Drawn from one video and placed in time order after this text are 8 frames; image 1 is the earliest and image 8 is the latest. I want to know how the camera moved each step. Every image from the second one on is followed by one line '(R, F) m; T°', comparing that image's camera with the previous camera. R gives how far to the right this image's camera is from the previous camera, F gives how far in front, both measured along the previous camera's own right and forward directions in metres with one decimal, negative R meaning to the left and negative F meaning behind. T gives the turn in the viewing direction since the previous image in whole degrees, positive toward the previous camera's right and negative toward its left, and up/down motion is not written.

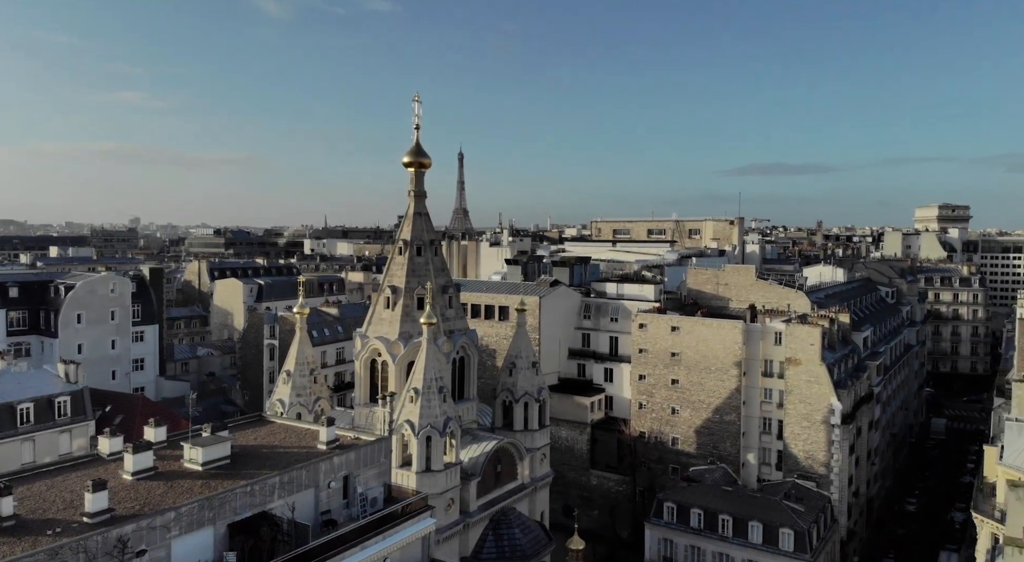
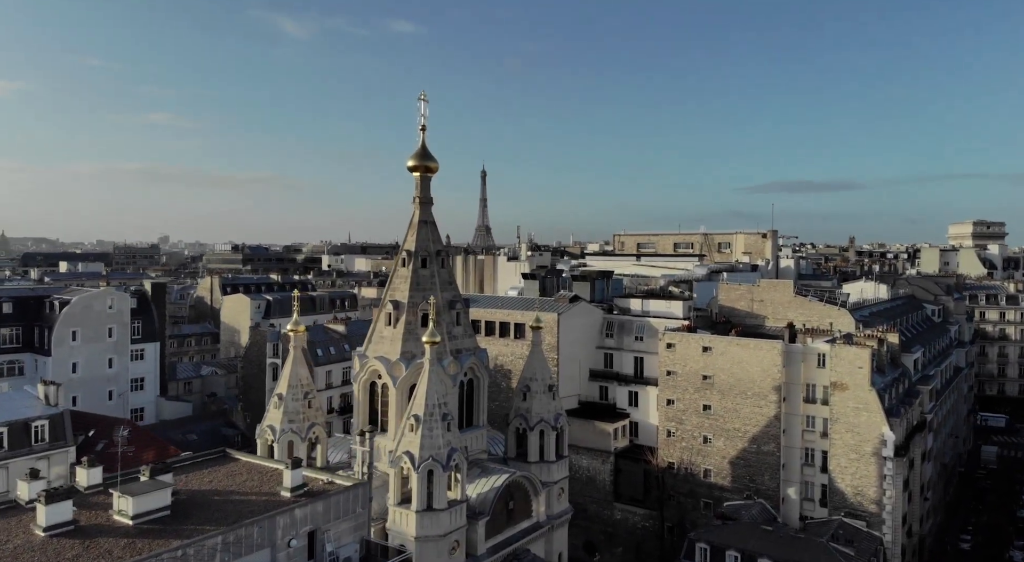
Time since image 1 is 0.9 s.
(+0.4, +2.8) m; -2°
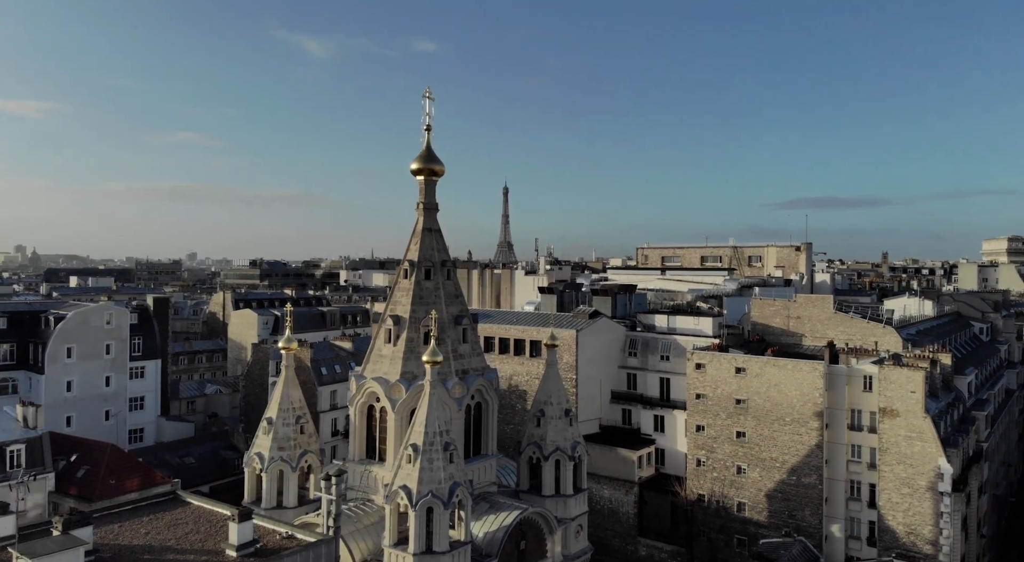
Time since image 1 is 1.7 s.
(+0.4, +2.5) m; -2°
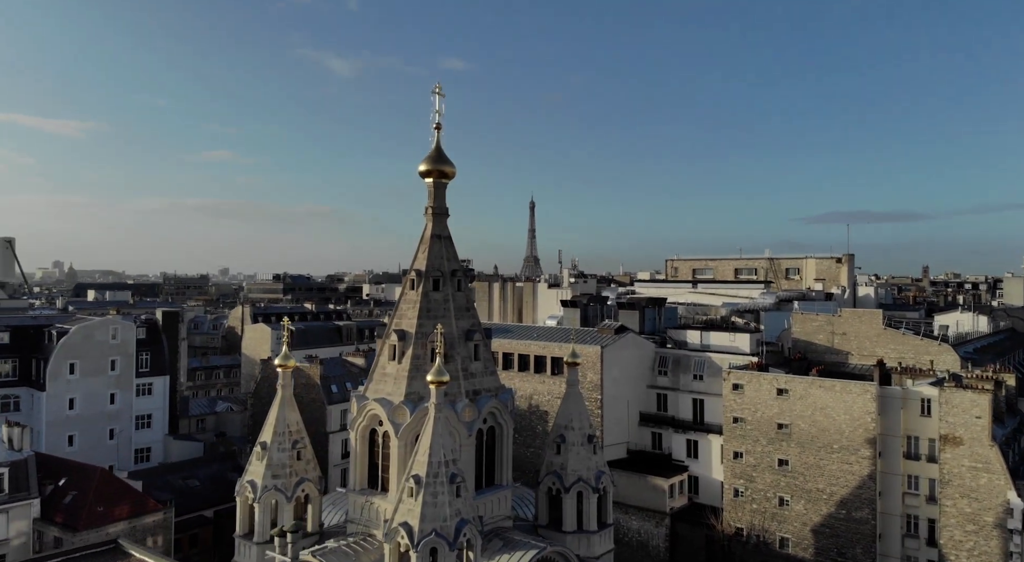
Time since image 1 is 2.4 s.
(+0.3, +2.3) m; -2°
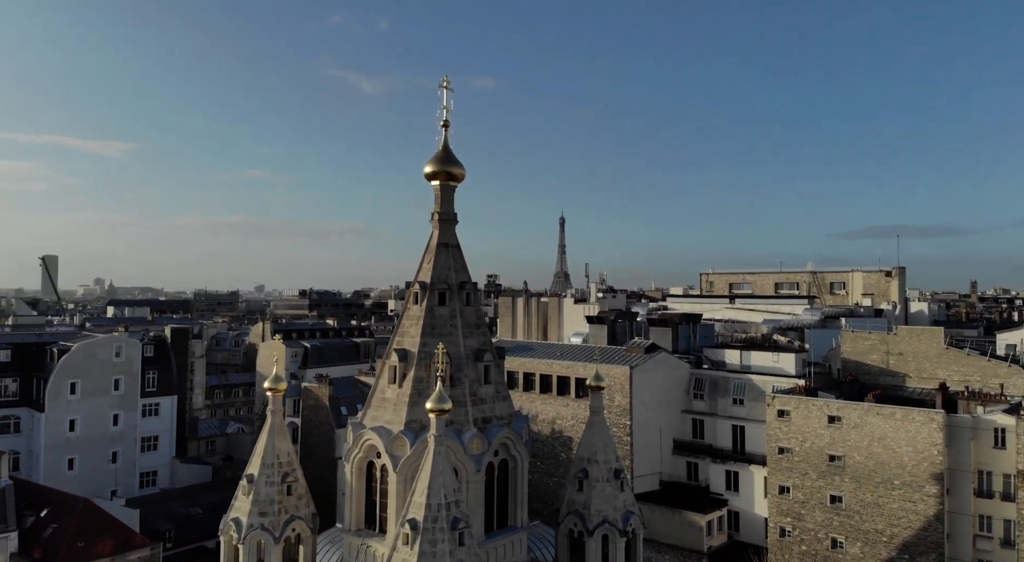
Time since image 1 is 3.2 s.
(+0.5, +2.5) m; -3°
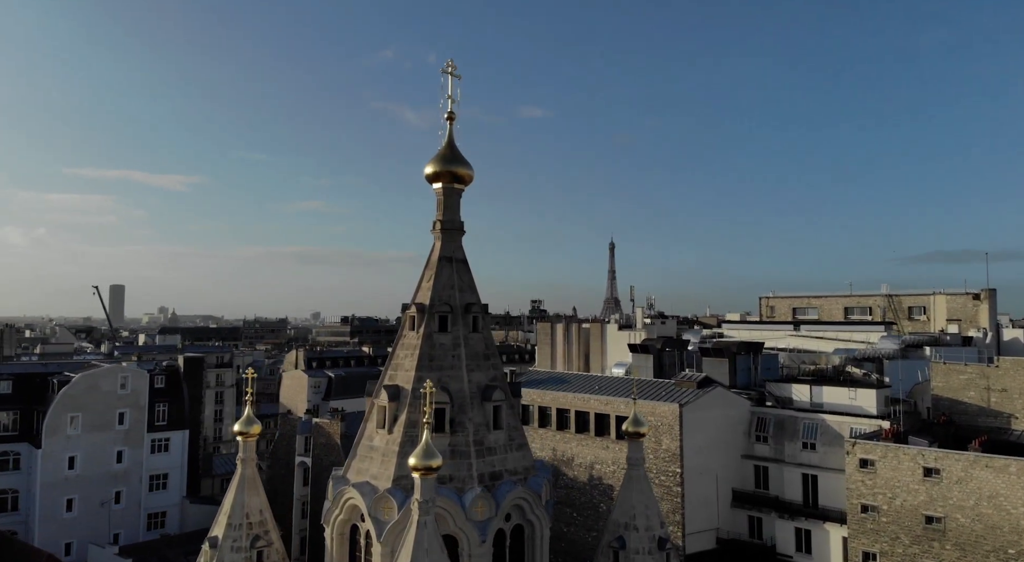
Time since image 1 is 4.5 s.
(+0.8, +3.7) m; -4°
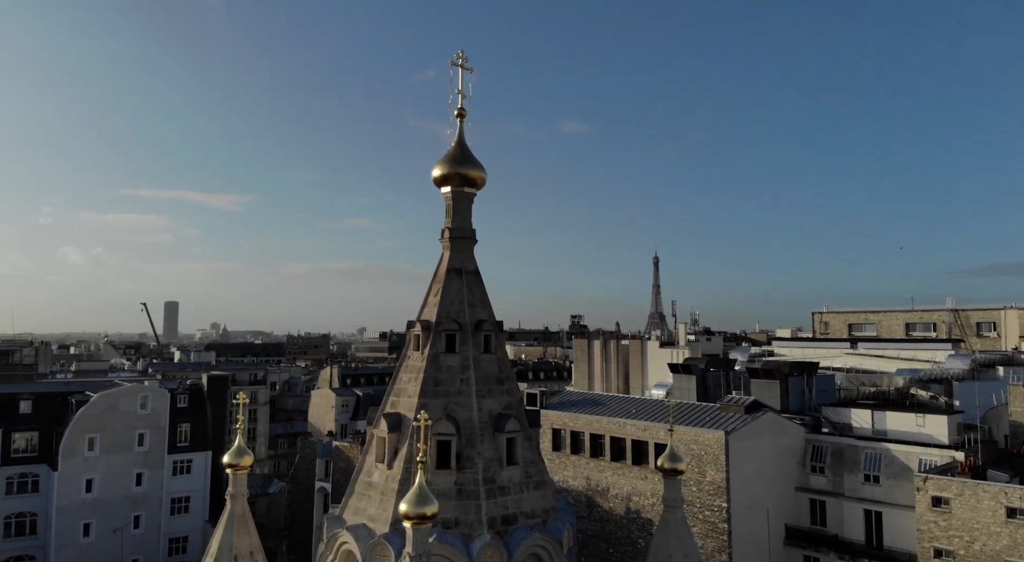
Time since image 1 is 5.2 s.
(+0.6, +1.9) m; -4°
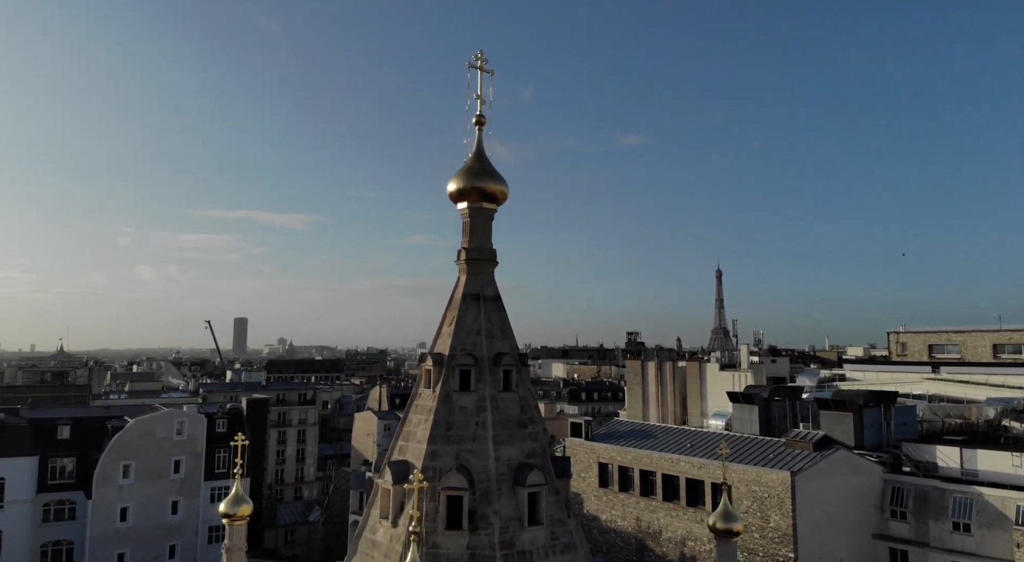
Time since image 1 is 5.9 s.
(+0.6, +1.9) m; -5°
